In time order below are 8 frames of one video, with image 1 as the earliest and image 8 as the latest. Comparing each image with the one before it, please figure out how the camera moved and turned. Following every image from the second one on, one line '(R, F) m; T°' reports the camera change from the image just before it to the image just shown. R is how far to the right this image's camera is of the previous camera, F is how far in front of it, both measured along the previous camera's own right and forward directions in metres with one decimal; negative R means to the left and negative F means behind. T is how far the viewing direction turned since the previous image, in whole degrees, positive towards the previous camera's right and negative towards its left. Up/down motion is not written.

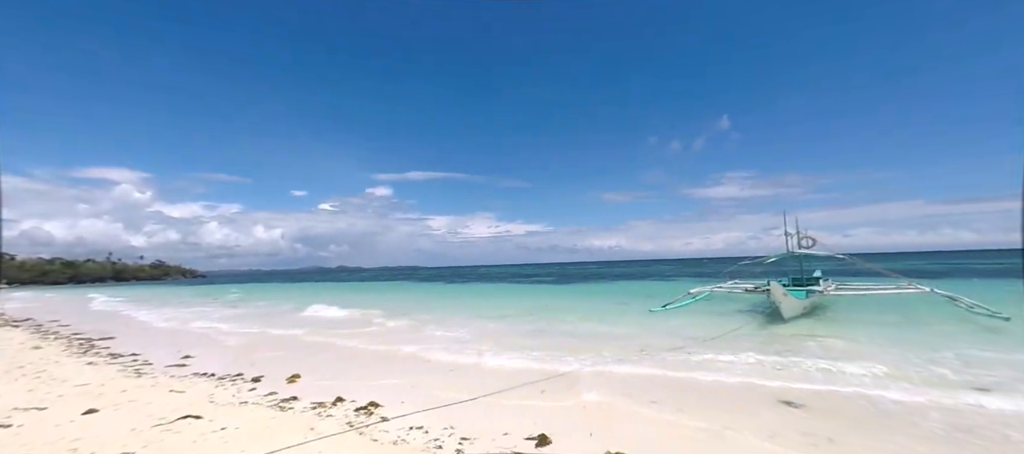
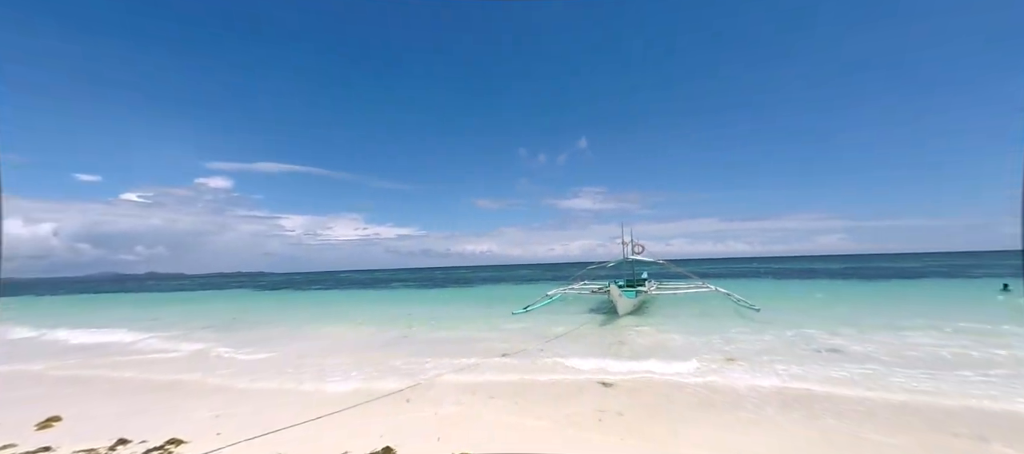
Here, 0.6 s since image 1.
(+0.5, -0.1) m; +17°
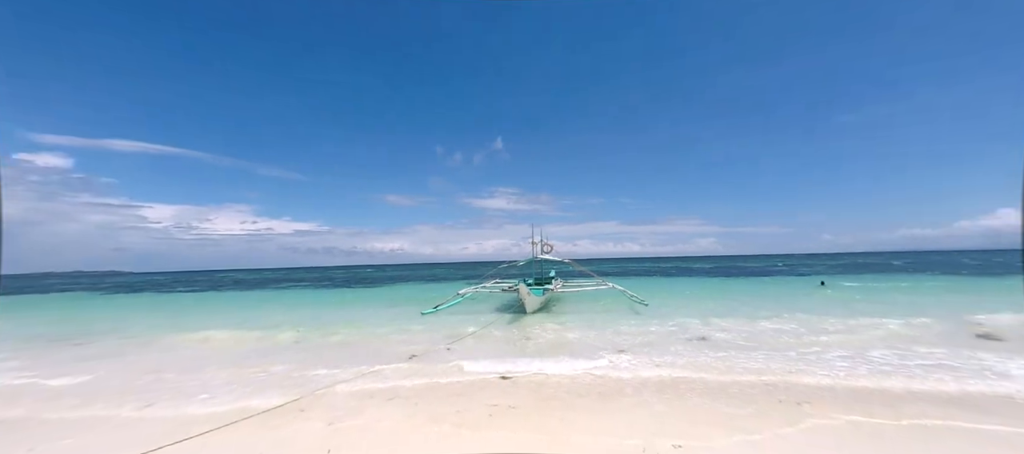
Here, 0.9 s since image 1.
(+0.3, 0.0) m; +12°
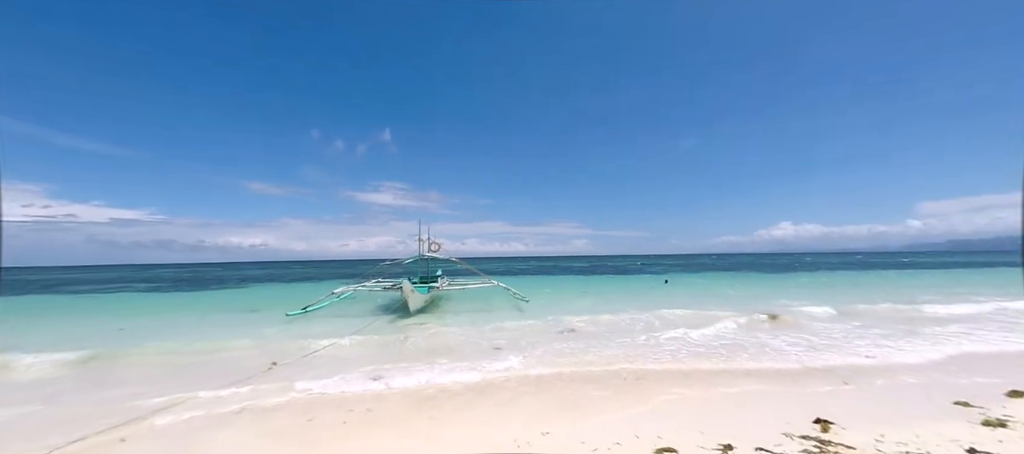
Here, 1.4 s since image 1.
(+0.4, 0.0) m; +15°
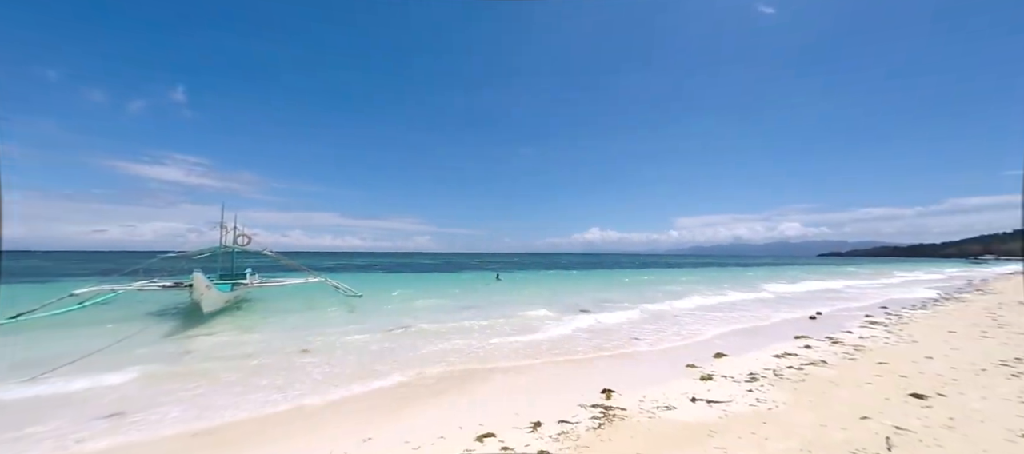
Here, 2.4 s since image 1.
(+0.6, -0.1) m; +22°
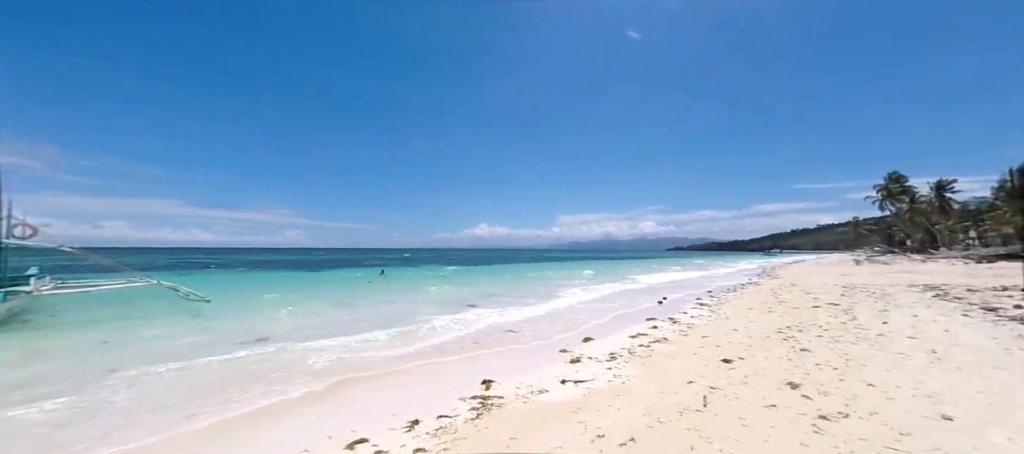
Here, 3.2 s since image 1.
(+0.5, -0.1) m; +15°
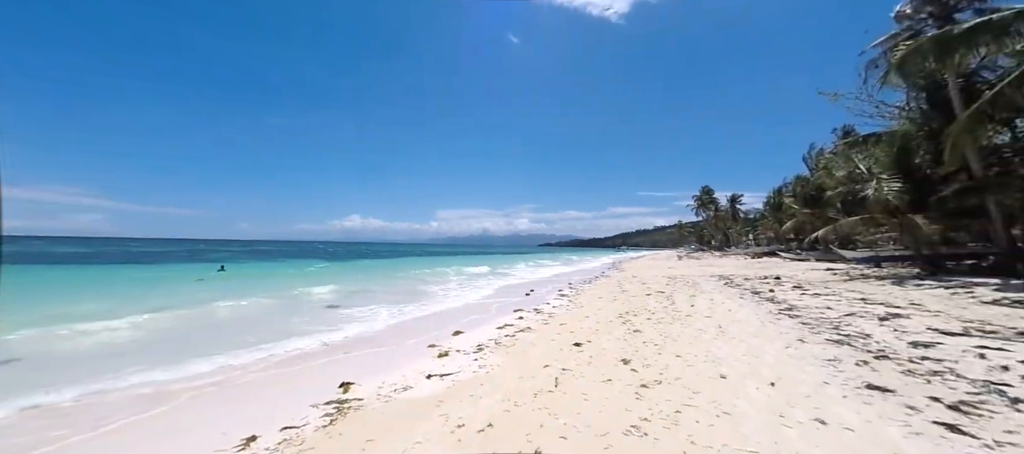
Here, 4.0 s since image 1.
(+0.6, -0.1) m; +17°
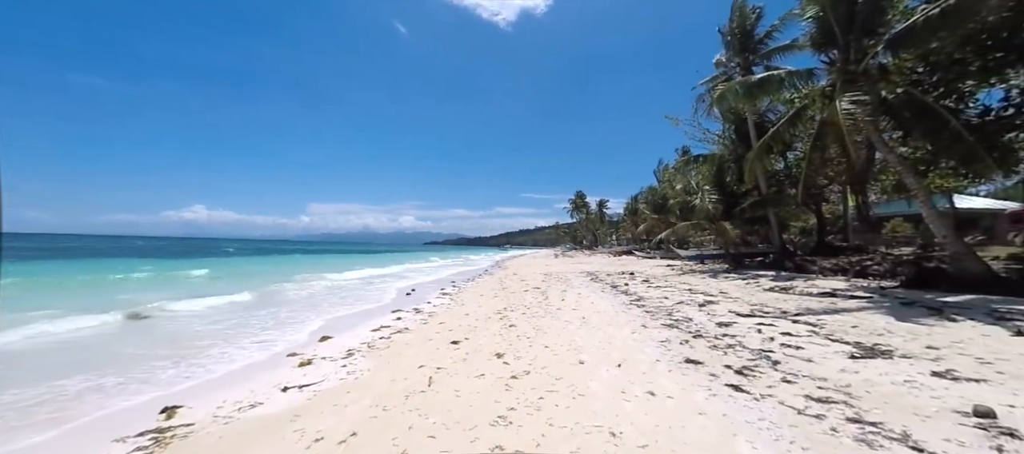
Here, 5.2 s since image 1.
(+0.6, -0.1) m; +16°
